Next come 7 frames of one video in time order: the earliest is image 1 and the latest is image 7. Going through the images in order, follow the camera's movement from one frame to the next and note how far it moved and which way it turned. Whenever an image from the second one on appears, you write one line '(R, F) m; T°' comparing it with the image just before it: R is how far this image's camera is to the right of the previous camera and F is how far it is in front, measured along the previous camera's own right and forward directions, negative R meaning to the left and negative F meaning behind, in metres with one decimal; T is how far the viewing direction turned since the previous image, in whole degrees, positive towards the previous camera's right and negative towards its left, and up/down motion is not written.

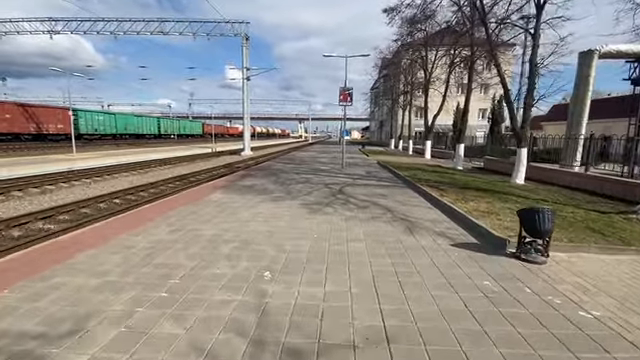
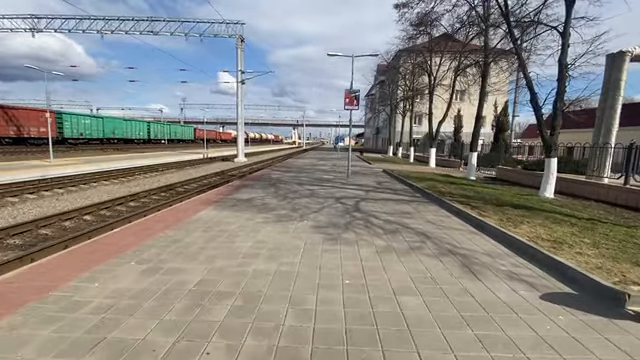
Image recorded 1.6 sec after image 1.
(-0.7, +1.9) m; +1°
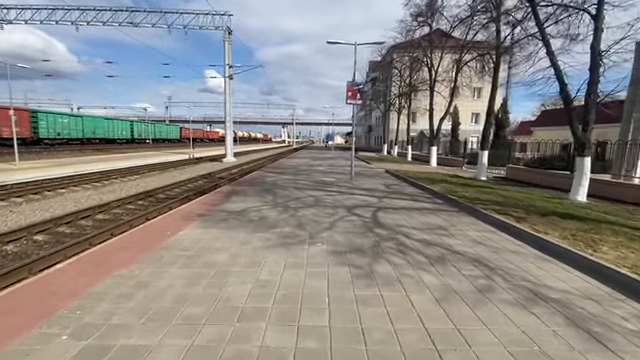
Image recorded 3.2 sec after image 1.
(-0.6, +1.9) m; +2°
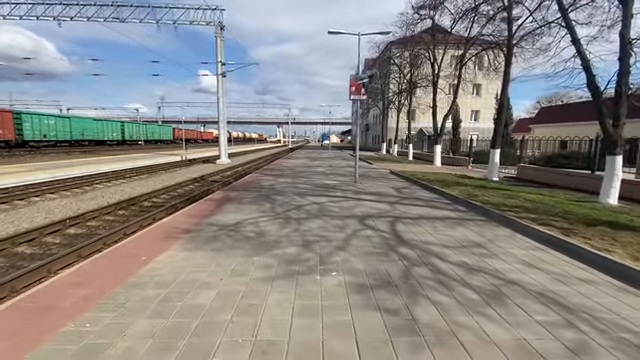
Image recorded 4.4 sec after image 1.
(-0.3, +1.4) m; +1°
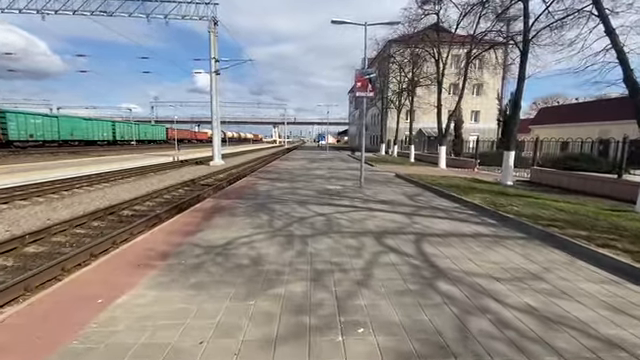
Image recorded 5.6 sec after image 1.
(-0.3, +1.4) m; +1°
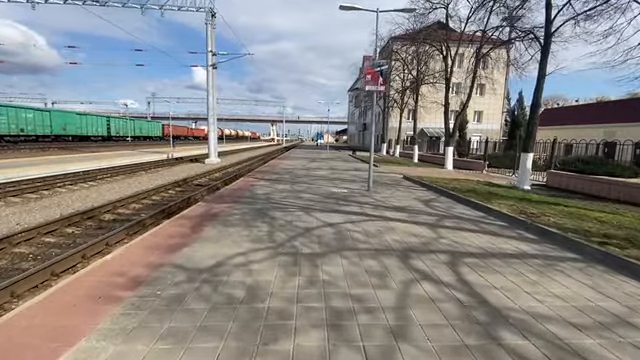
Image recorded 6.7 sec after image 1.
(-0.3, +1.3) m; +1°
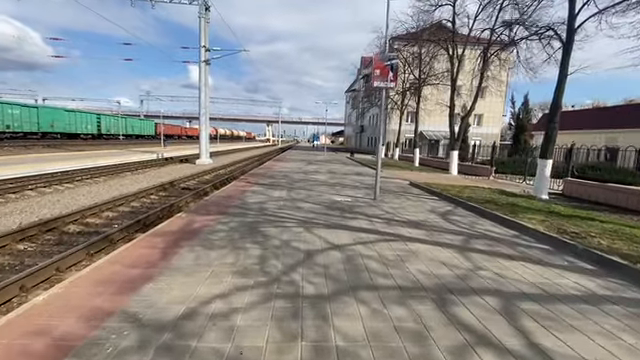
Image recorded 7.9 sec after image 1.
(-0.2, +1.4) m; +1°
